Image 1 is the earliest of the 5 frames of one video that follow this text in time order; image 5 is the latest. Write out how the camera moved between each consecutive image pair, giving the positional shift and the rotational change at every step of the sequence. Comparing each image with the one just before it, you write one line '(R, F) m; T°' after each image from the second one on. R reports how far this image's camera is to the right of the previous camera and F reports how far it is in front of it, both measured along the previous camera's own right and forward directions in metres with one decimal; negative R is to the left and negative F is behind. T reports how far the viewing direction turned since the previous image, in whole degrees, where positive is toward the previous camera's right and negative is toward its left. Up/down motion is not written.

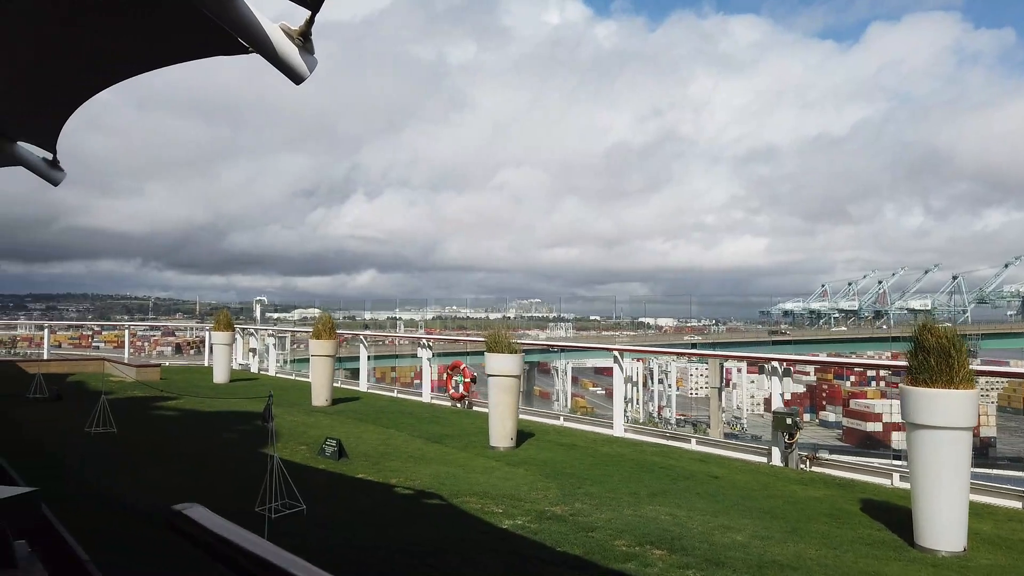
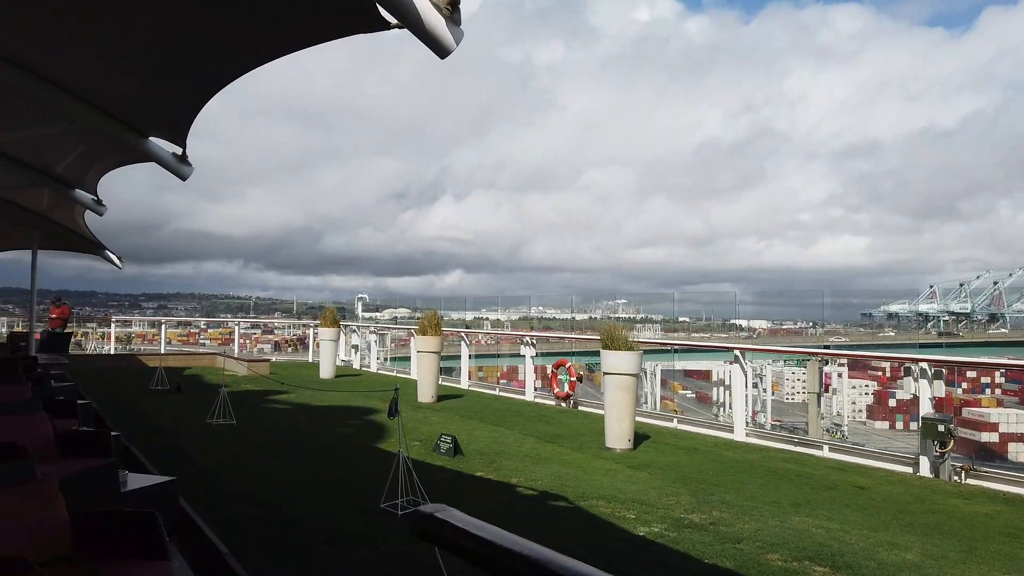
(-0.4, +0.4) m; -7°
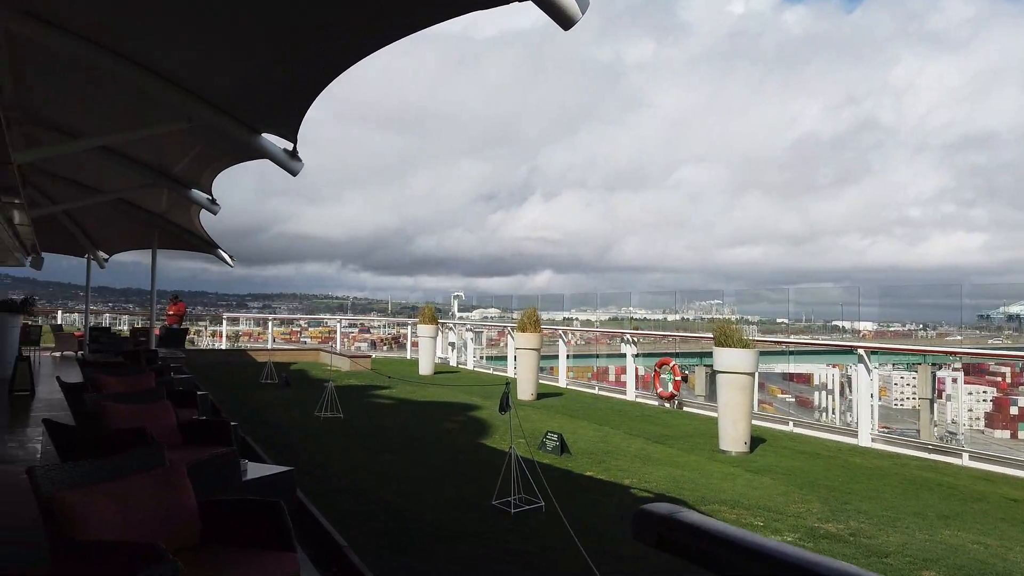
(-0.2, +0.3) m; -7°
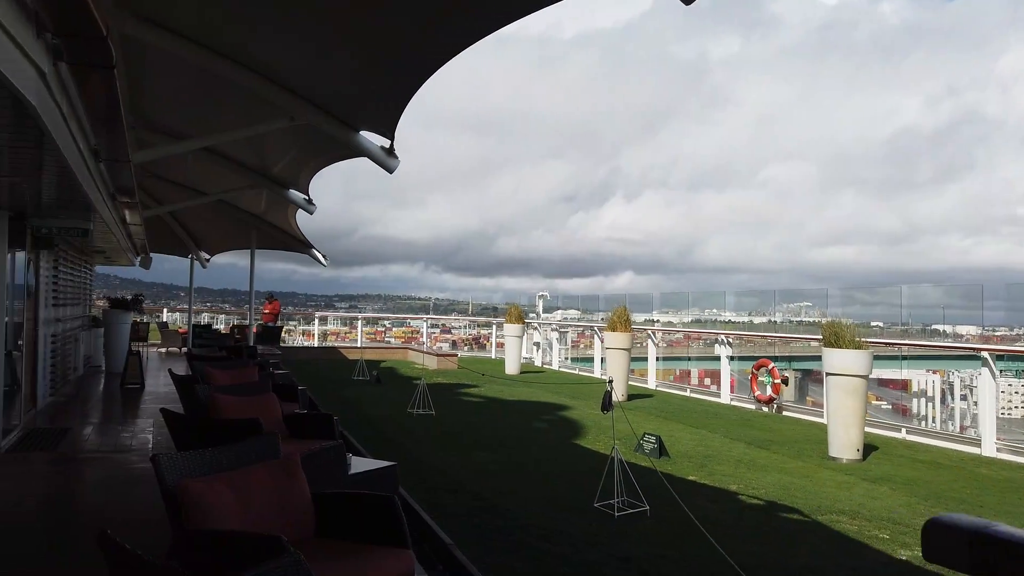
(-0.2, +0.2) m; -7°
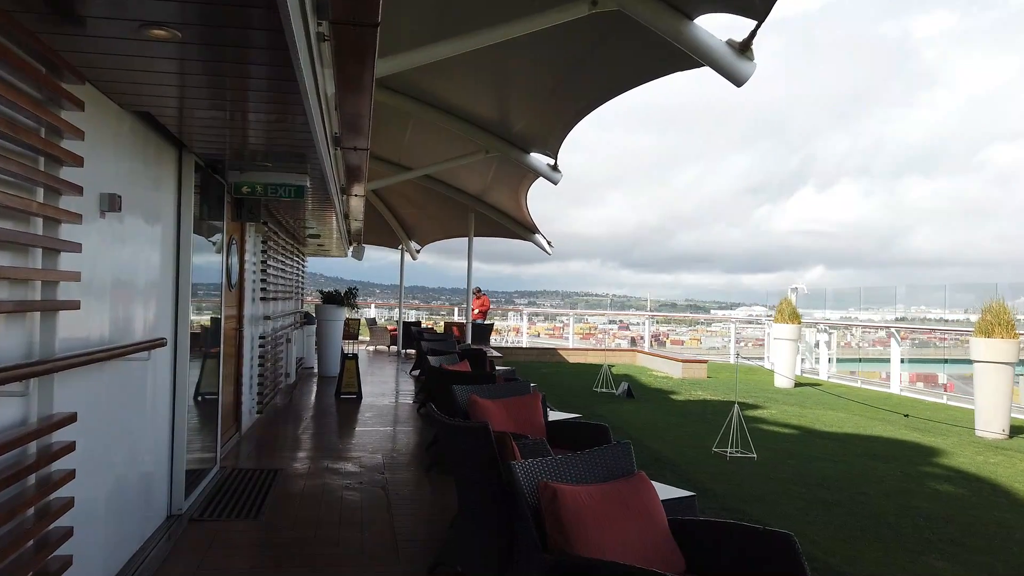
(-1.4, +2.3) m; -15°
